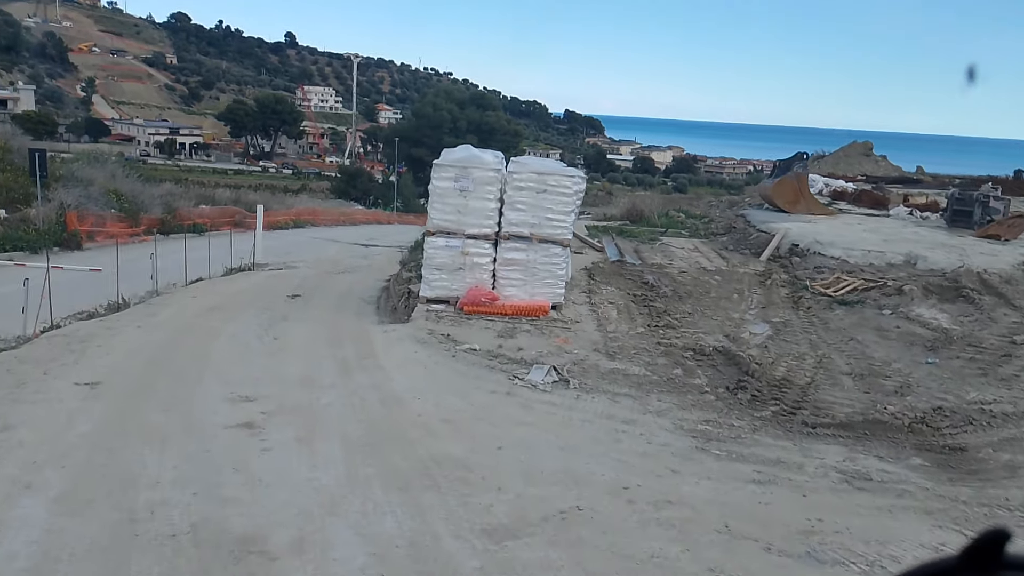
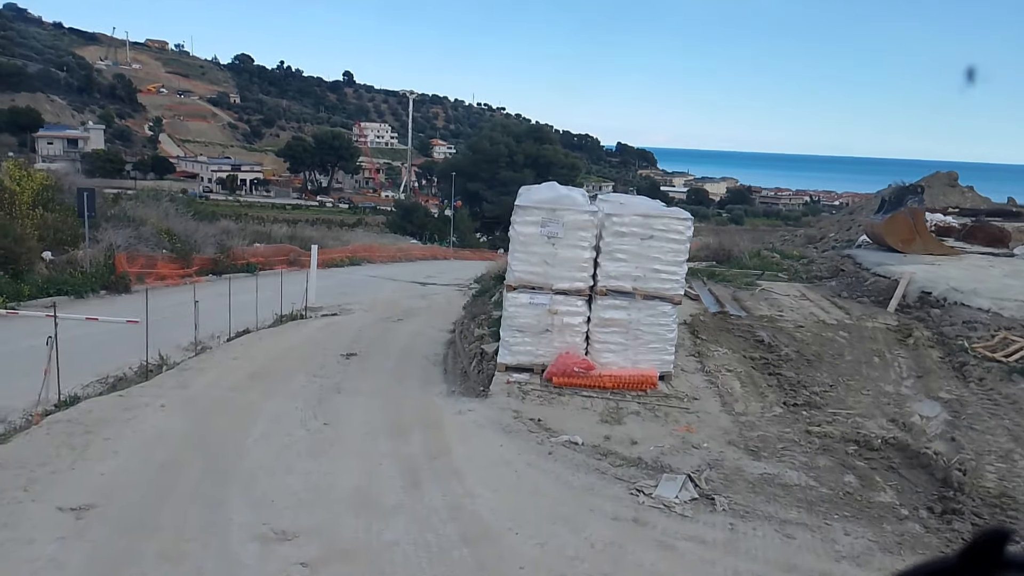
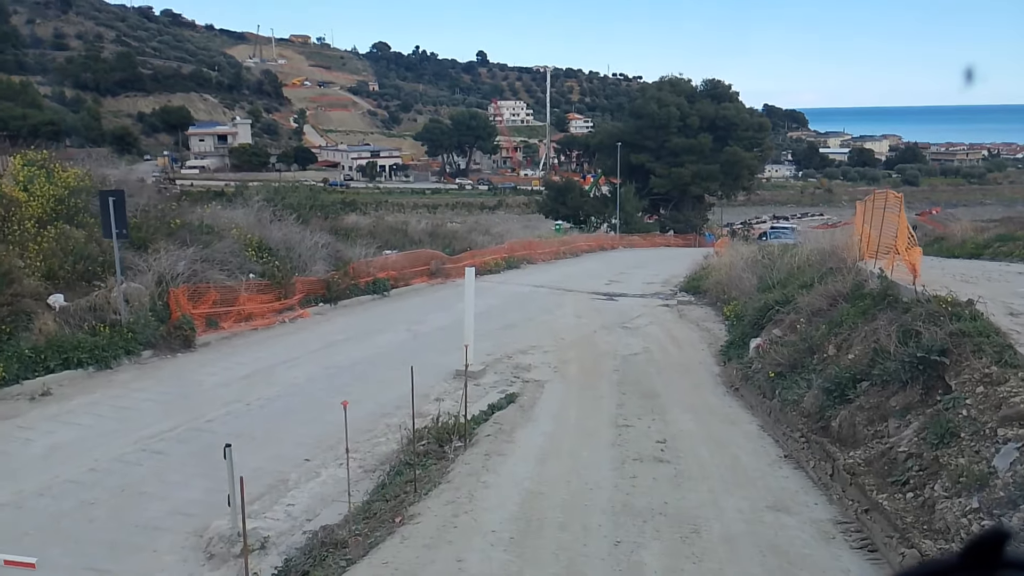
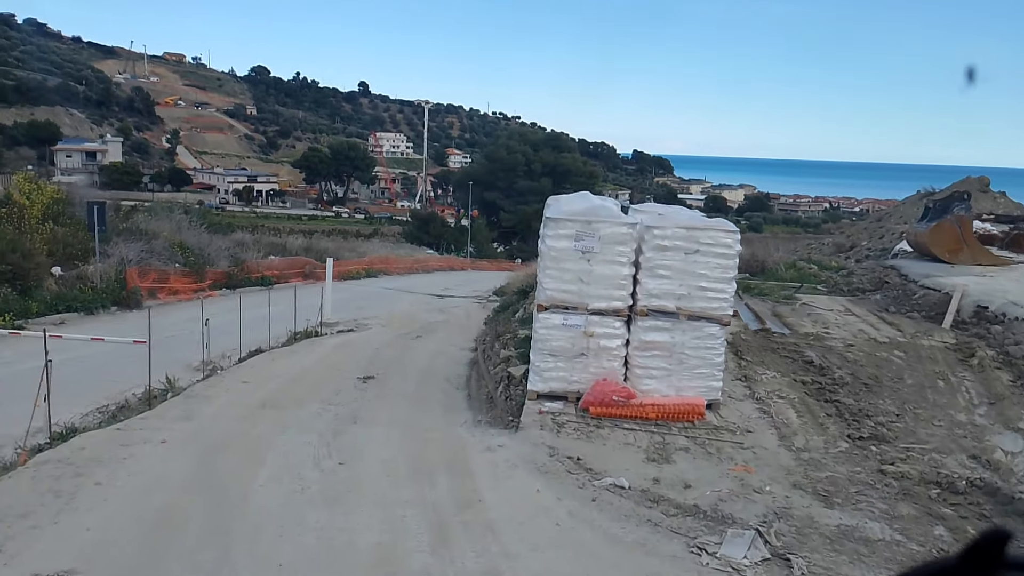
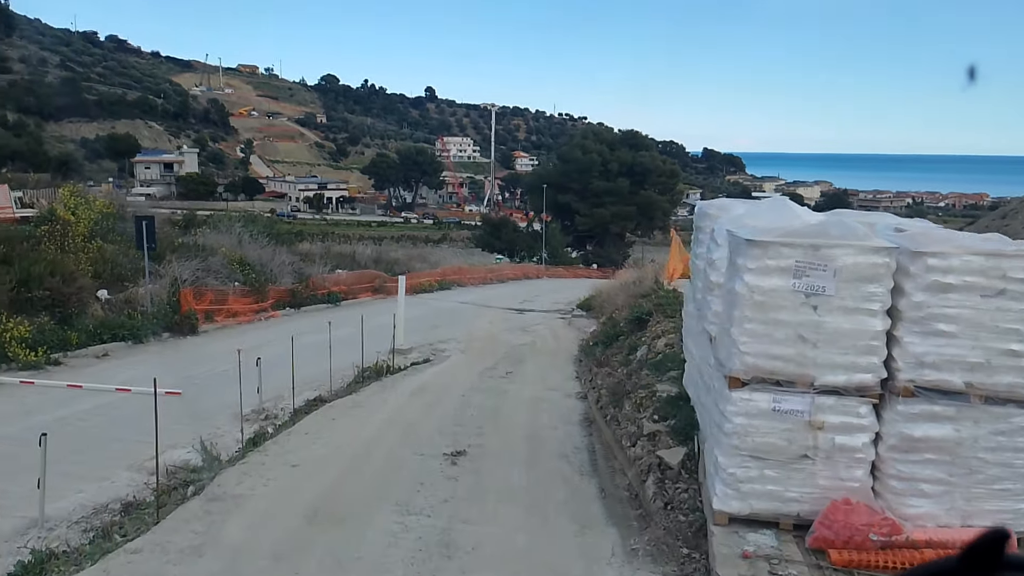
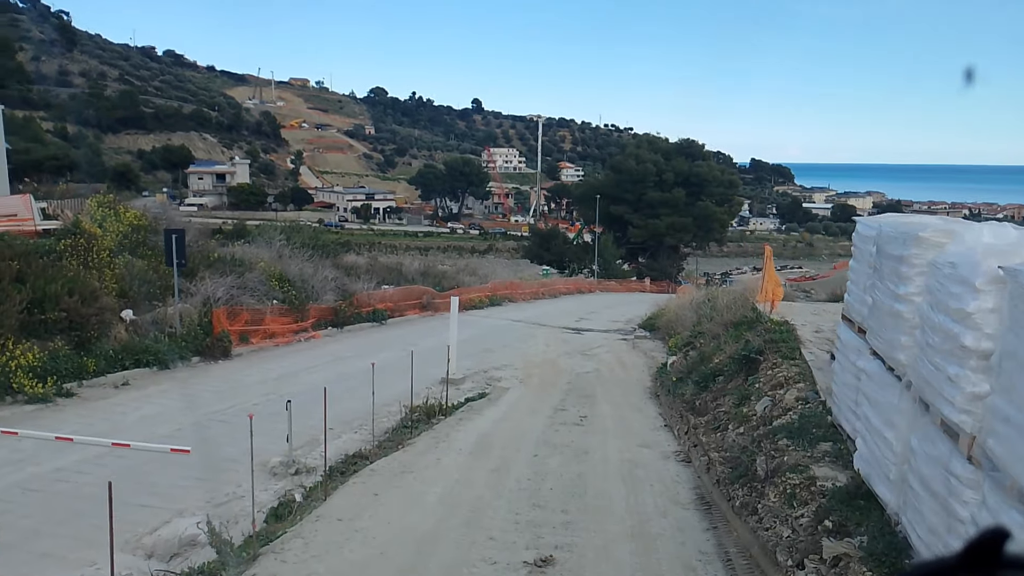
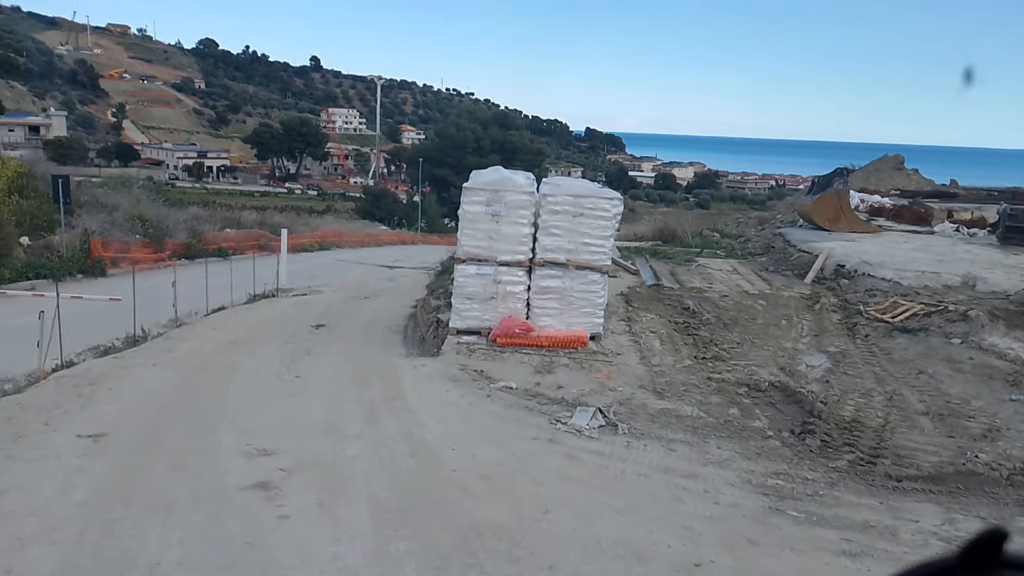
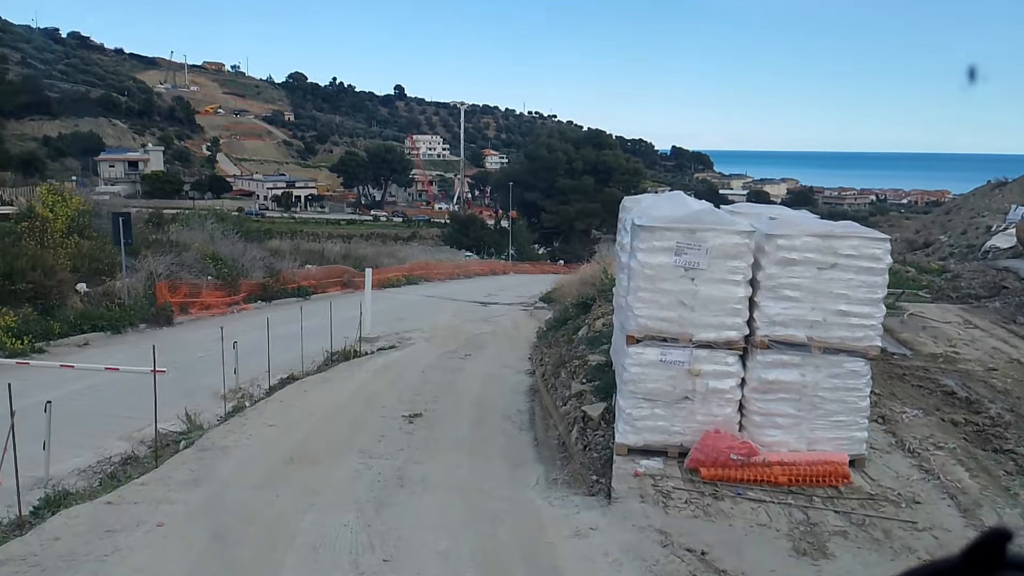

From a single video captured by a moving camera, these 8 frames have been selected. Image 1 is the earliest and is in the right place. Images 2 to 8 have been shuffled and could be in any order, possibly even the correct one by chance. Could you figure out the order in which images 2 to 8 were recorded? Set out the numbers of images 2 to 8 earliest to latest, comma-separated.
7, 2, 4, 8, 5, 6, 3
